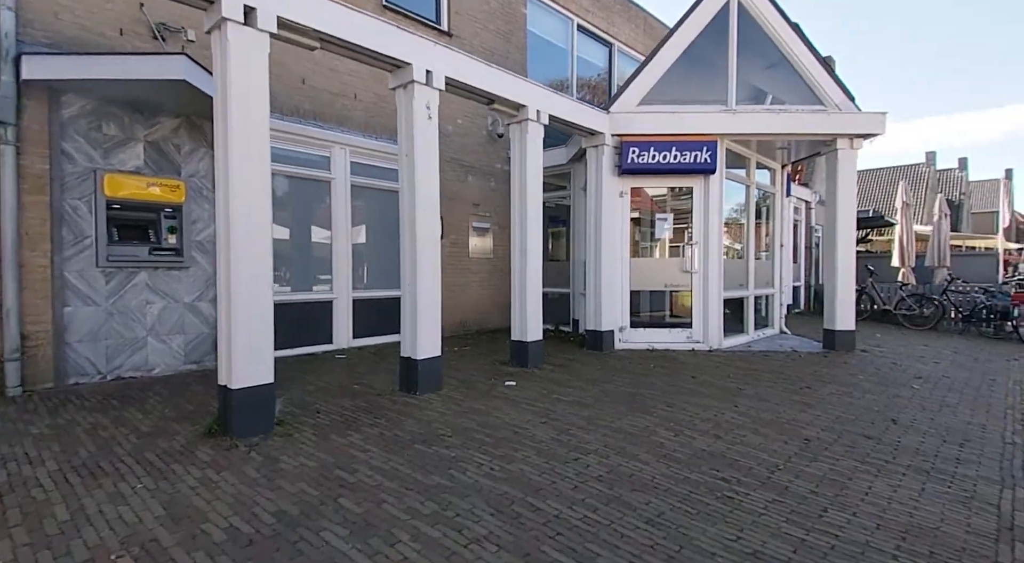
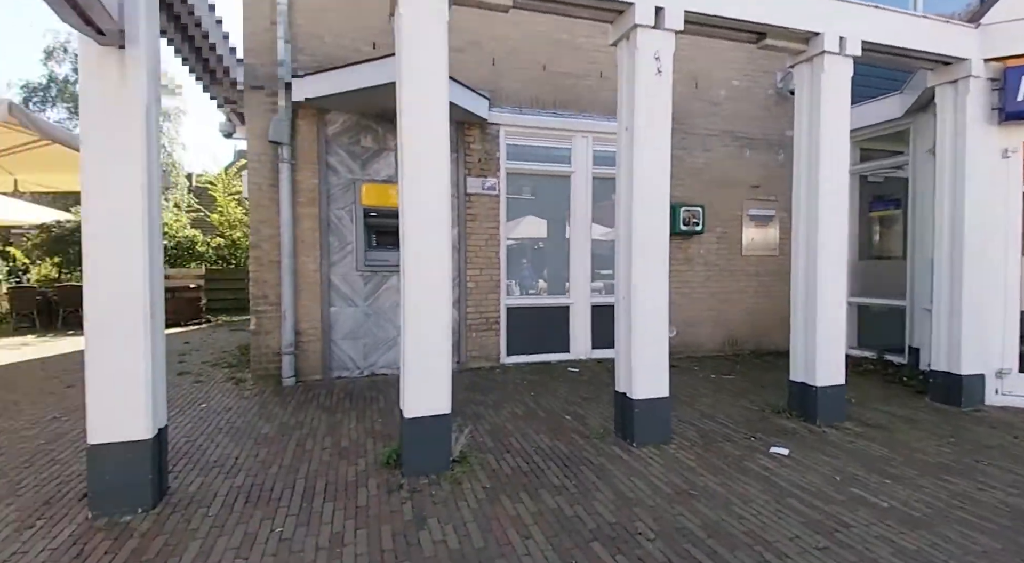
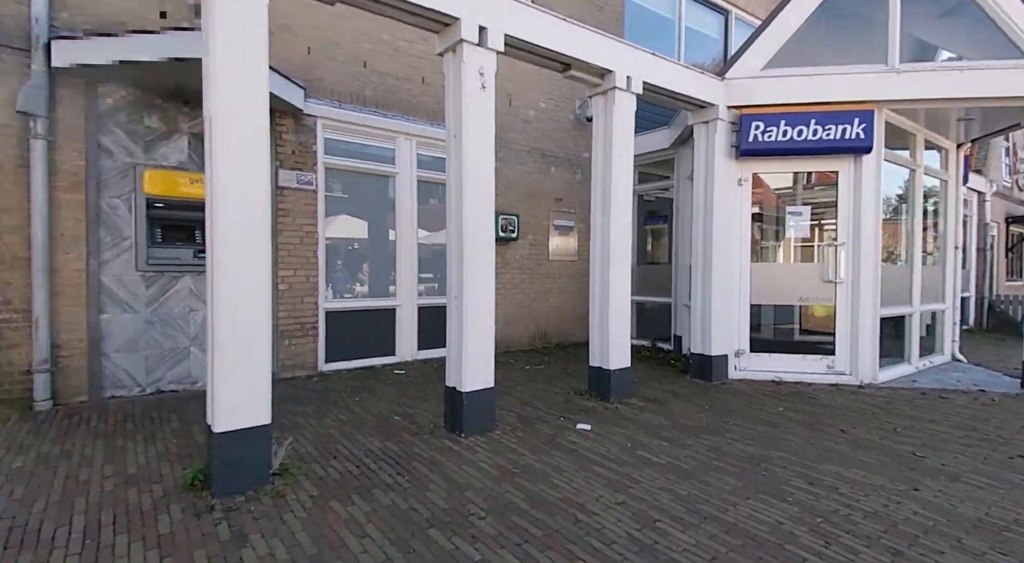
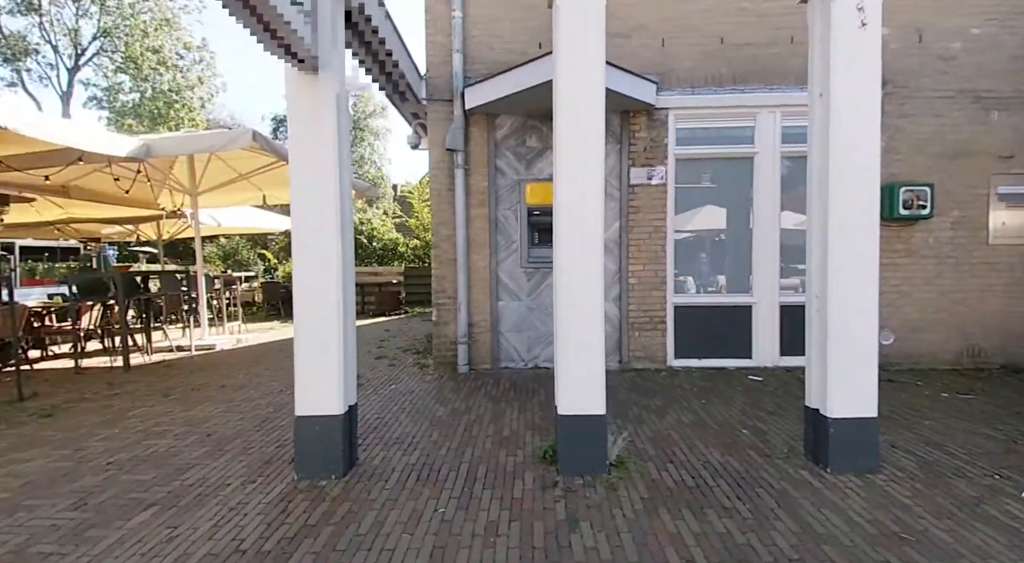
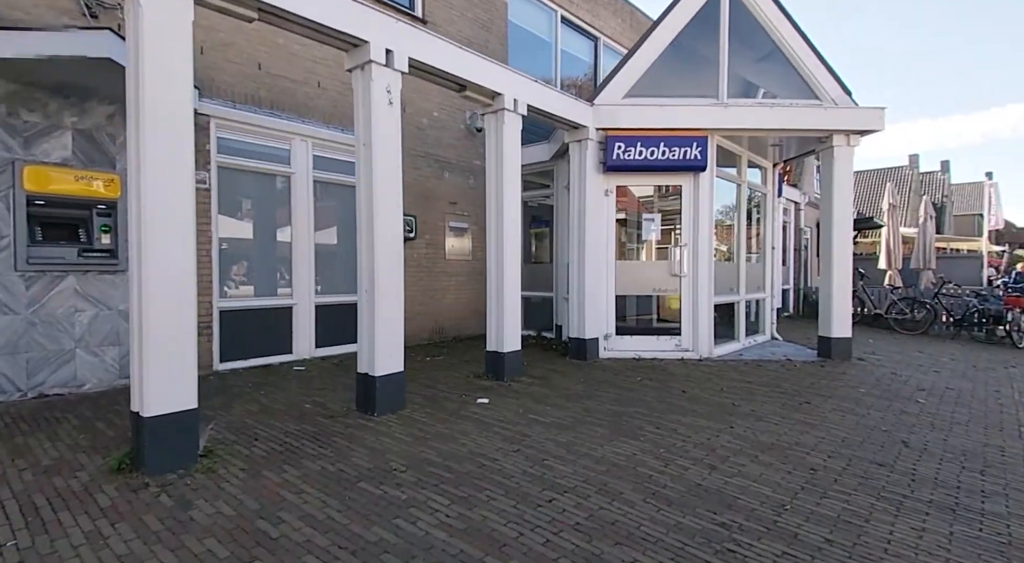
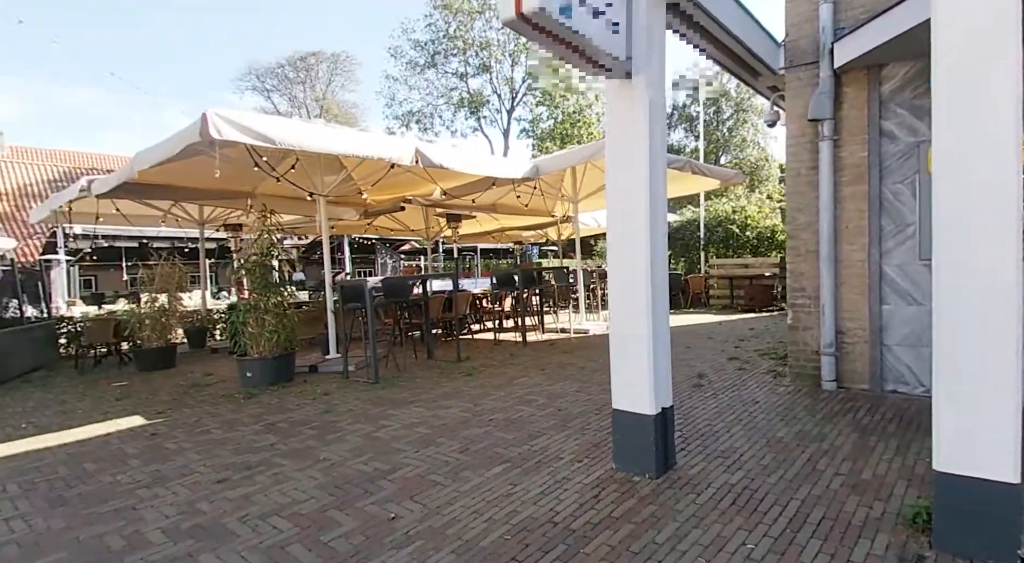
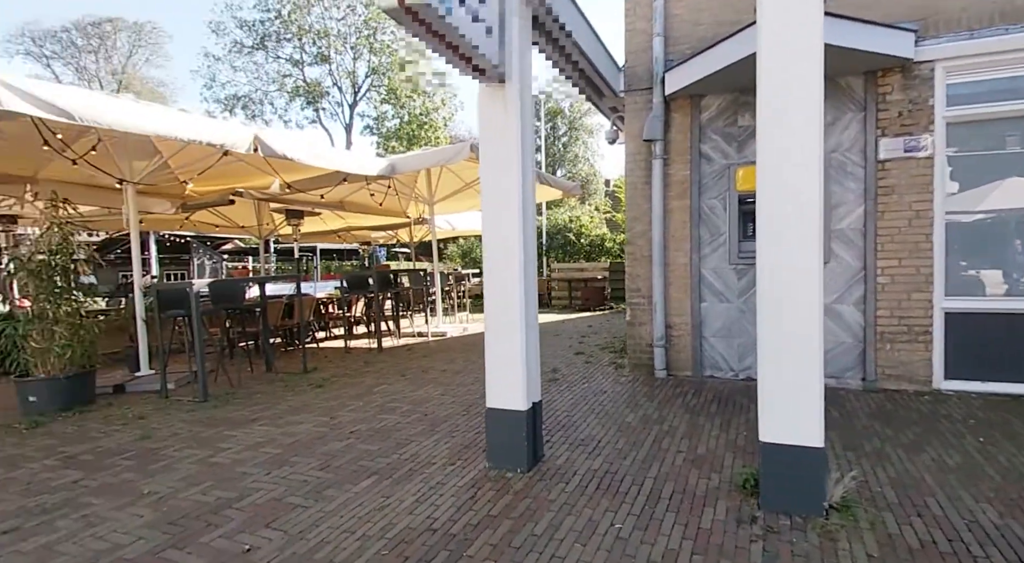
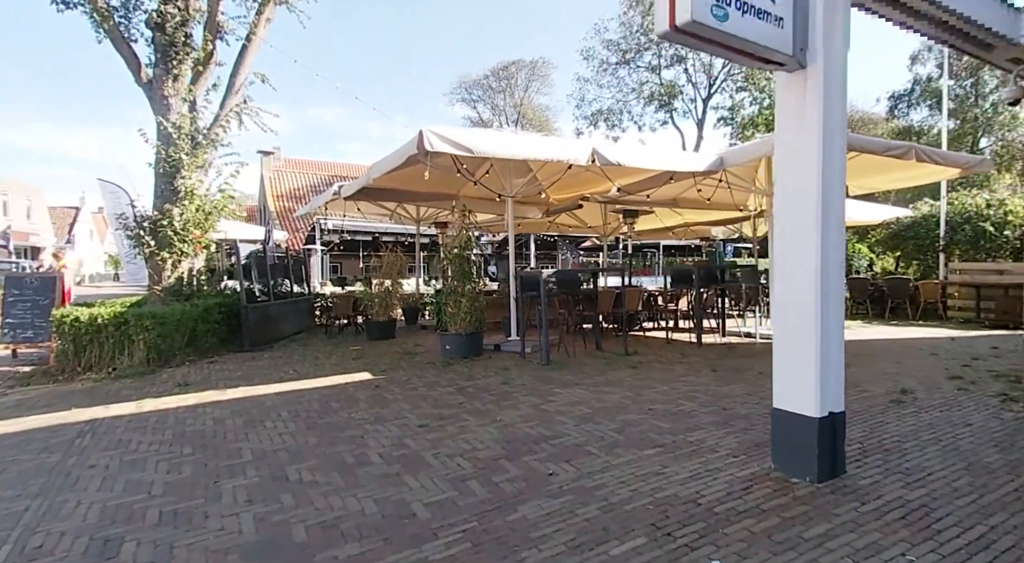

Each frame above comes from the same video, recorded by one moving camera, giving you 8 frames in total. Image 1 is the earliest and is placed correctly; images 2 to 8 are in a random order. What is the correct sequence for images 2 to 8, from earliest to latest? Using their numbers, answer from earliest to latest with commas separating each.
5, 3, 2, 4, 7, 6, 8
